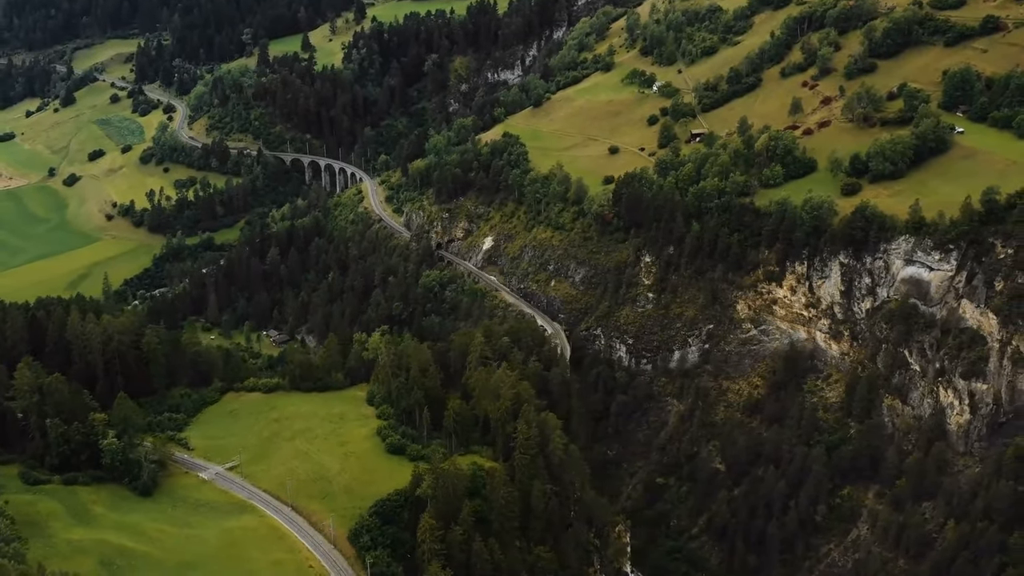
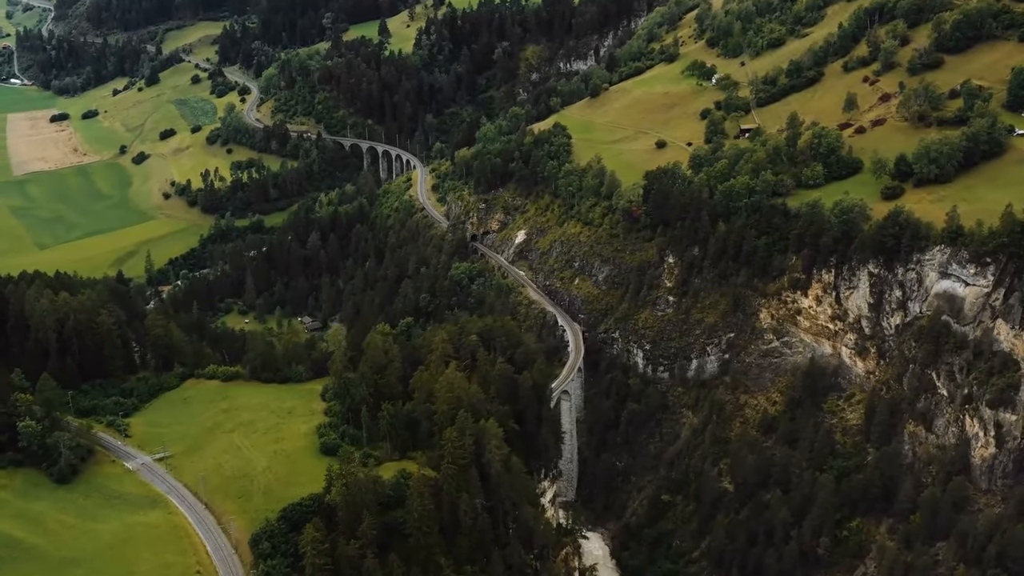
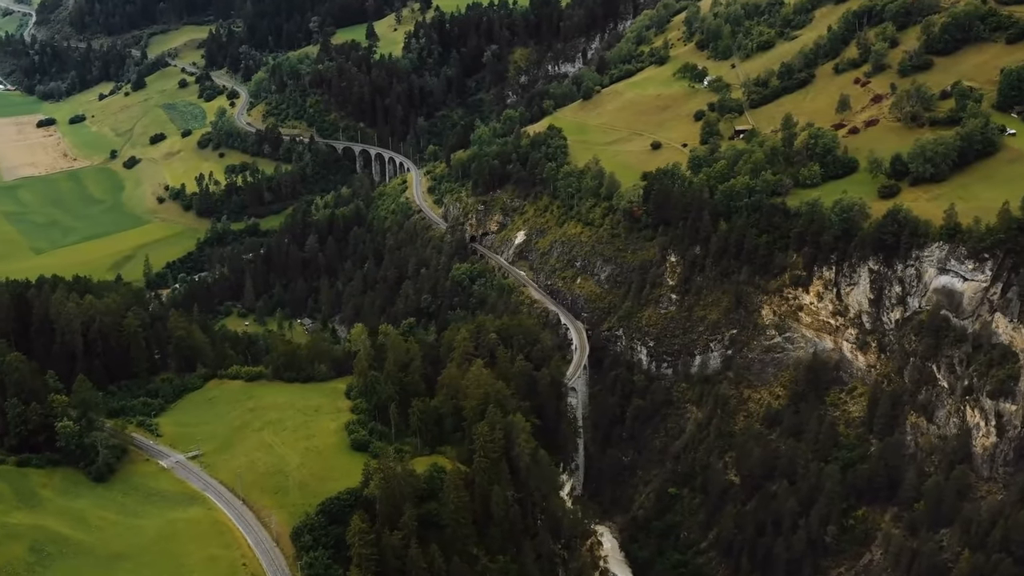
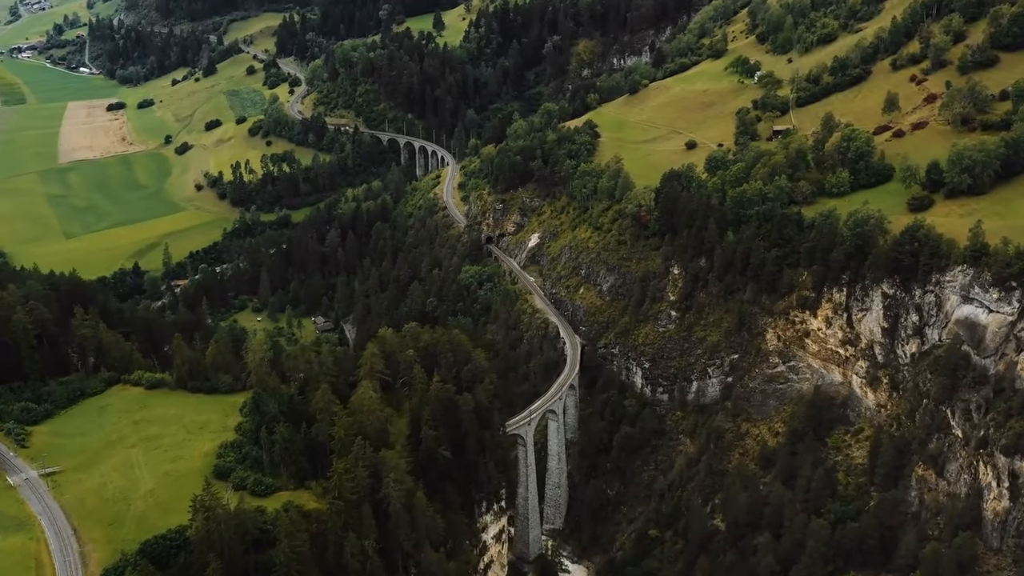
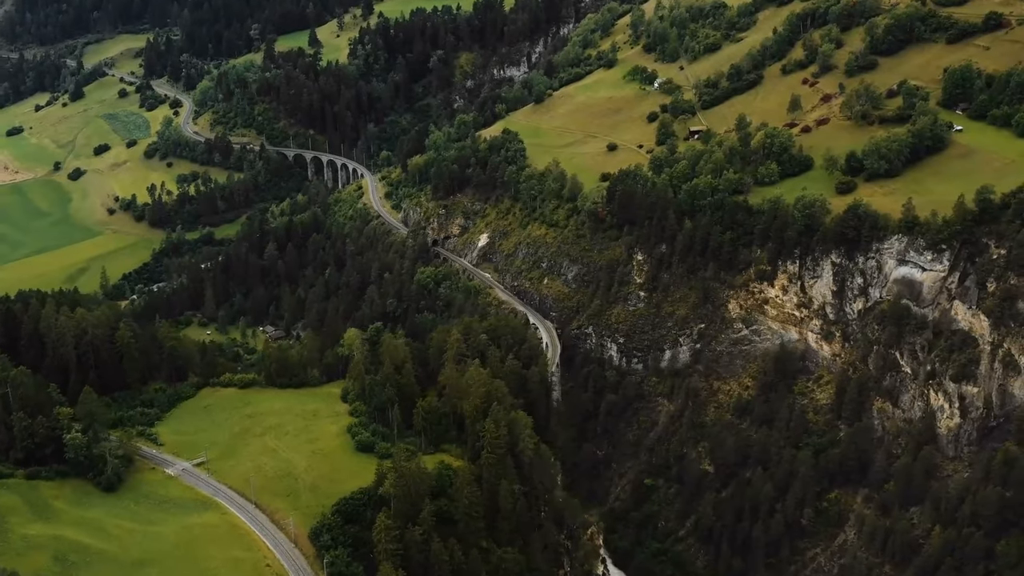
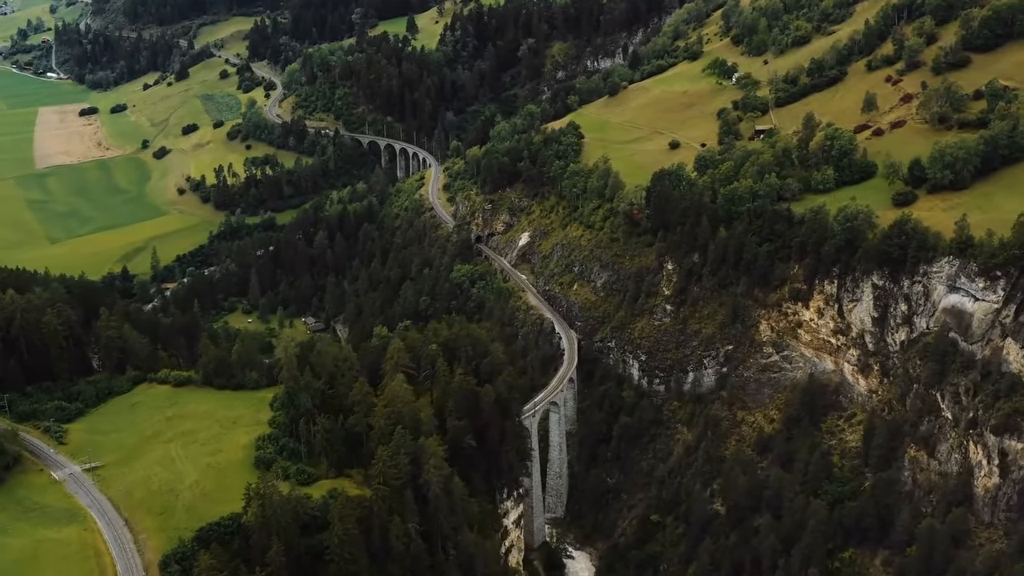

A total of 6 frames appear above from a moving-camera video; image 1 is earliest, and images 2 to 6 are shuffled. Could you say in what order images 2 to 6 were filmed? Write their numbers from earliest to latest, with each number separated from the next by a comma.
5, 3, 2, 6, 4
